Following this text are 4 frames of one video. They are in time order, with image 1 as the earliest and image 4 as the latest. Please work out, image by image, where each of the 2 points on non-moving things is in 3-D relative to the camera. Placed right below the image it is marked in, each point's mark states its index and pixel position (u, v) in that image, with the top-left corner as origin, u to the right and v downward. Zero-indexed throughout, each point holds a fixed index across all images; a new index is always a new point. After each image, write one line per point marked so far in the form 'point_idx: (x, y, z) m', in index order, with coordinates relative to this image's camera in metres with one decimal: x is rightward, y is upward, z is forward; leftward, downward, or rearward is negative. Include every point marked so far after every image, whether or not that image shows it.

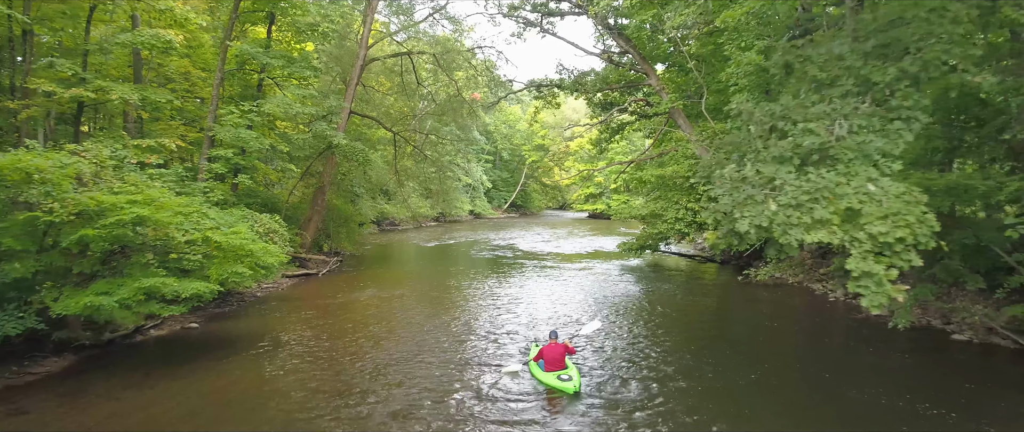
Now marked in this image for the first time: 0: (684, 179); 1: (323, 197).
0: (+5.8, +1.3, +17.2) m
1: (-6.7, +0.7, +17.8) m
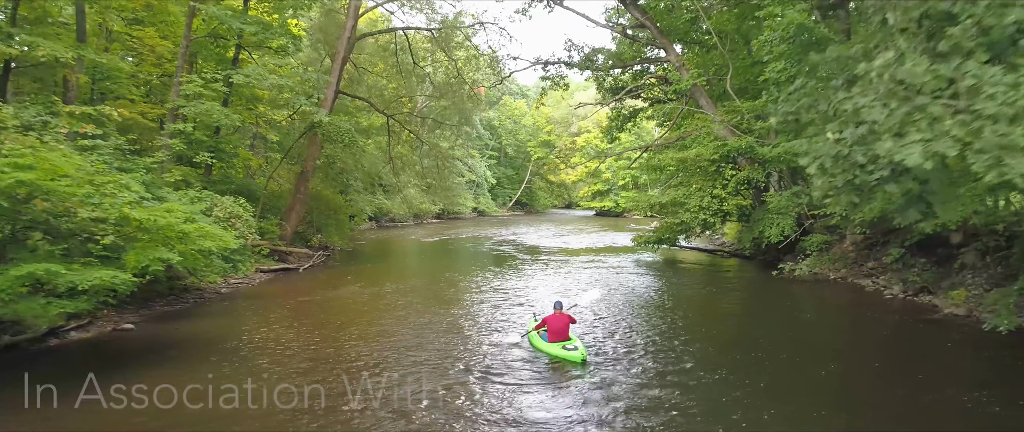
0: (+5.9, +1.7, +15.4) m
1: (-6.5, +1.0, +16.1) m
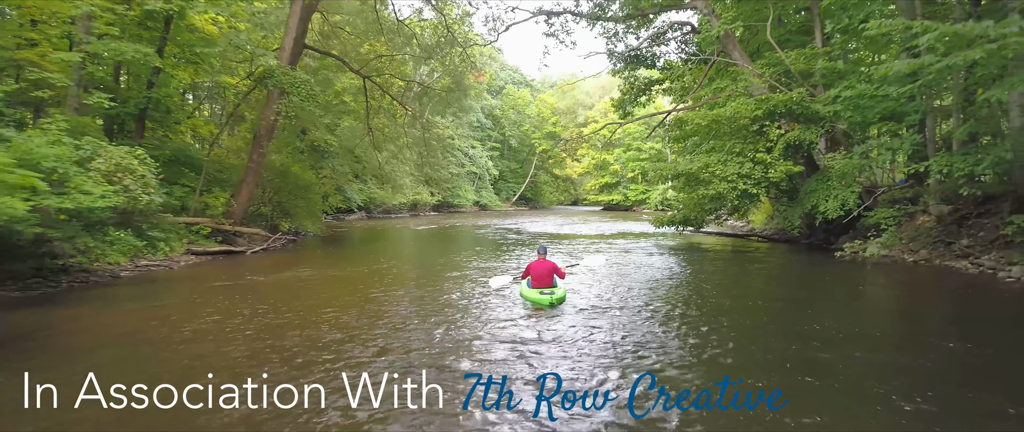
0: (+5.8, +2.4, +12.6) m
1: (-6.6, +1.7, +13.4) m
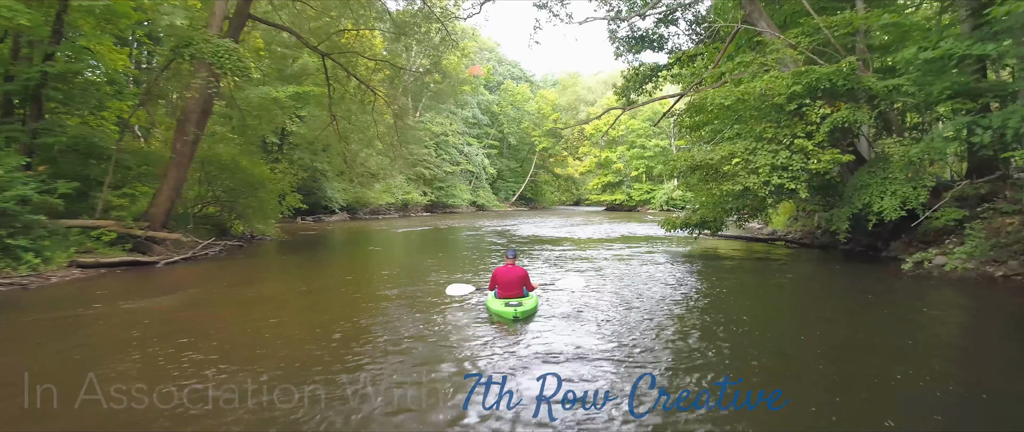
0: (+5.4, +2.3, +10.2) m
1: (-7.1, +1.7, +11.1) m
